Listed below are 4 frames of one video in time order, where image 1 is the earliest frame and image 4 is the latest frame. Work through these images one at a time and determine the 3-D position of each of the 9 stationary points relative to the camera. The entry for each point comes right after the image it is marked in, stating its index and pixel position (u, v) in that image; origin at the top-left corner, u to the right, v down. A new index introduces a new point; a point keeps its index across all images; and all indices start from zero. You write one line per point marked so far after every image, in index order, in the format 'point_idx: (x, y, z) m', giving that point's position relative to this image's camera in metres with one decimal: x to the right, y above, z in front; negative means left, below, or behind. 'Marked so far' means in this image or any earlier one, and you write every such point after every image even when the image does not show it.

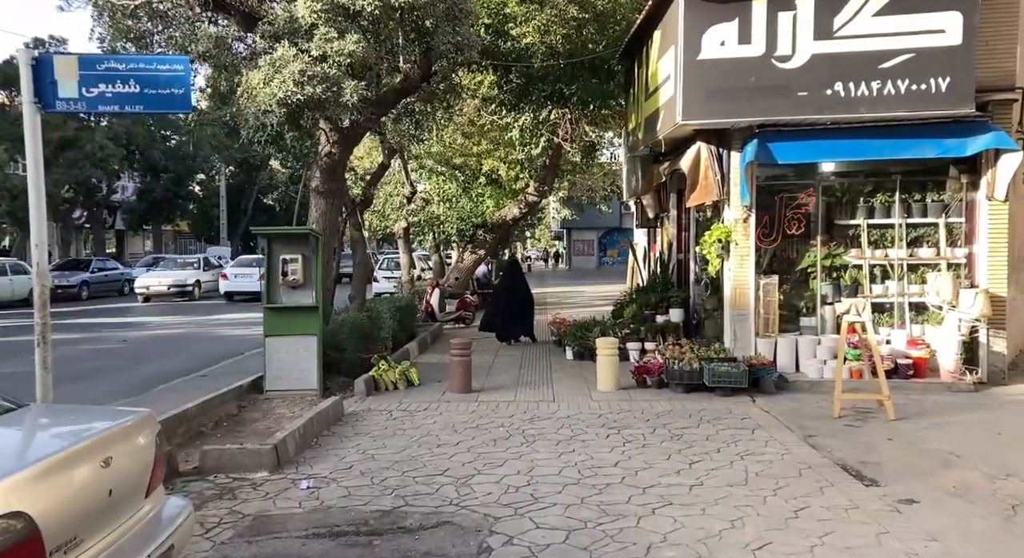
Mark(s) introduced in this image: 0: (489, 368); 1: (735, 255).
0: (-0.3, -1.2, +14.2) m
1: (+2.8, +0.3, +12.8) m
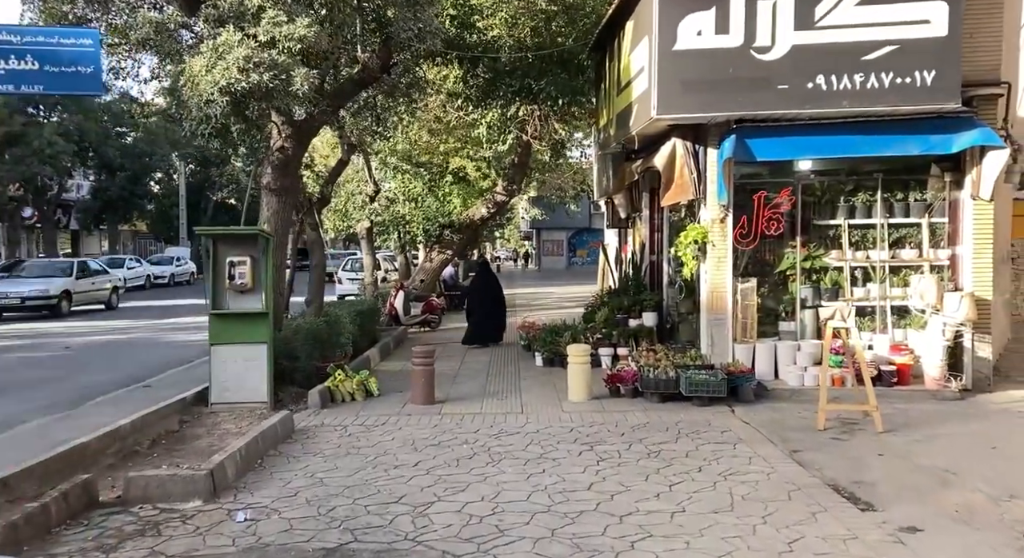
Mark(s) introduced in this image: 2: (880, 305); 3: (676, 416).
0: (-0.8, -1.3, +13.5) m
1: (+2.4, +0.3, +12.2) m
2: (+4.5, -0.3, +12.7) m
3: (+1.6, -1.4, +10.4) m
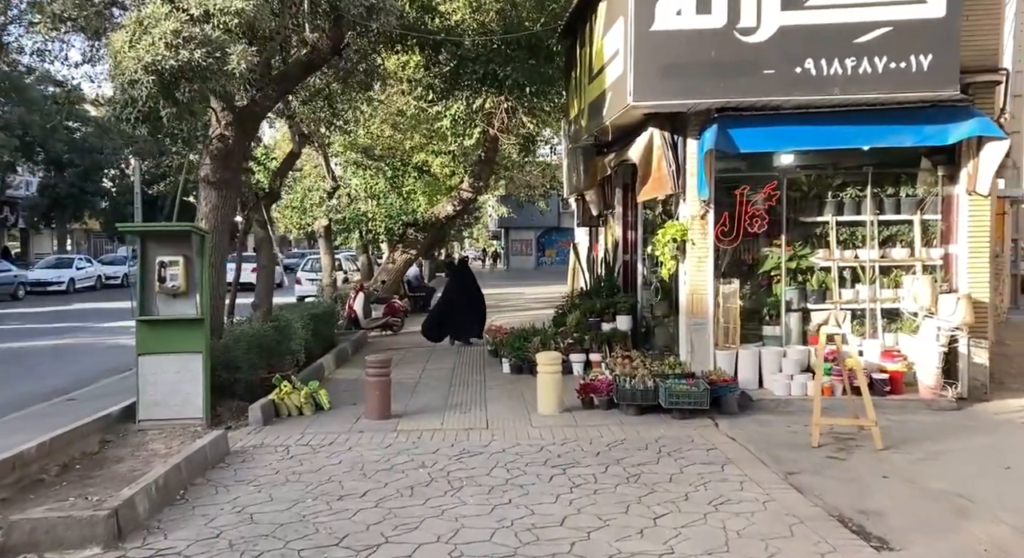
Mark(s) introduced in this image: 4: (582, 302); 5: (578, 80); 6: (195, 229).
0: (-1.2, -1.3, +12.5) m
1: (+2.0, +0.2, +11.3) m
2: (+4.1, -0.3, +11.9) m
3: (+1.3, -1.4, +9.5) m
4: (+1.0, -0.3, +14.7) m
5: (+0.9, +2.8, +14.6) m
6: (-2.9, +0.4, +9.3) m
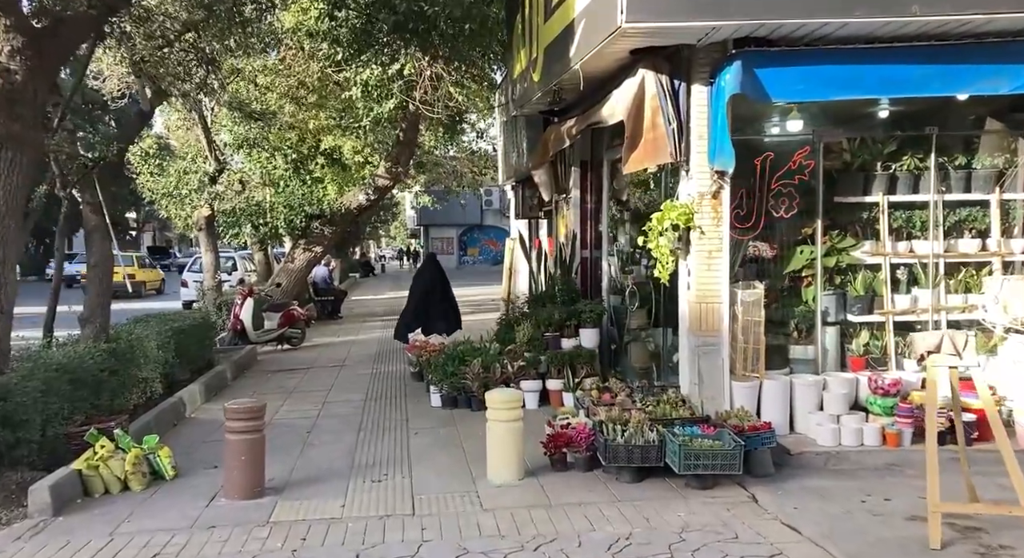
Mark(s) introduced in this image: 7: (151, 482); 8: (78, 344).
0: (-1.8, -1.3, +9.0) m
1: (+1.5, +0.2, +8.0) m
2: (+3.6, -0.3, +8.8) m
3: (+1.0, -1.4, +6.2) m
4: (+0.2, -0.4, +11.4) m
5: (+0.2, +2.8, +11.2) m
6: (-3.2, +0.4, +5.7) m
7: (-2.5, -1.4, +7.2) m
8: (-3.8, -0.5, +8.9) m
